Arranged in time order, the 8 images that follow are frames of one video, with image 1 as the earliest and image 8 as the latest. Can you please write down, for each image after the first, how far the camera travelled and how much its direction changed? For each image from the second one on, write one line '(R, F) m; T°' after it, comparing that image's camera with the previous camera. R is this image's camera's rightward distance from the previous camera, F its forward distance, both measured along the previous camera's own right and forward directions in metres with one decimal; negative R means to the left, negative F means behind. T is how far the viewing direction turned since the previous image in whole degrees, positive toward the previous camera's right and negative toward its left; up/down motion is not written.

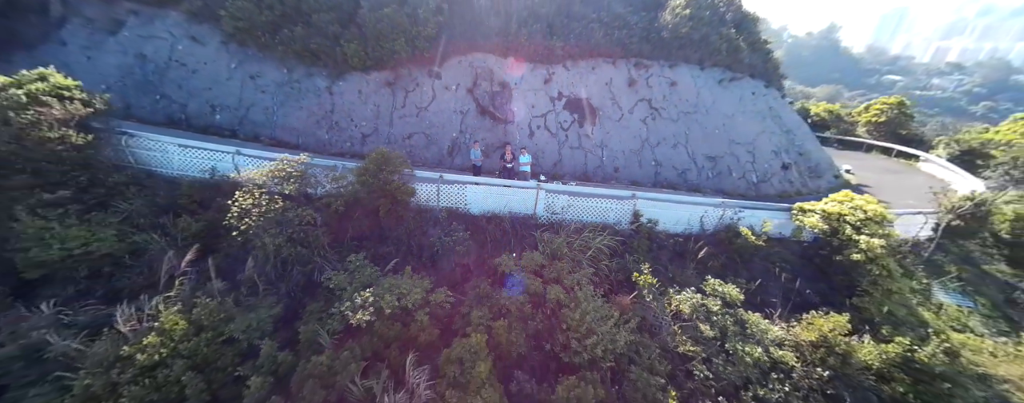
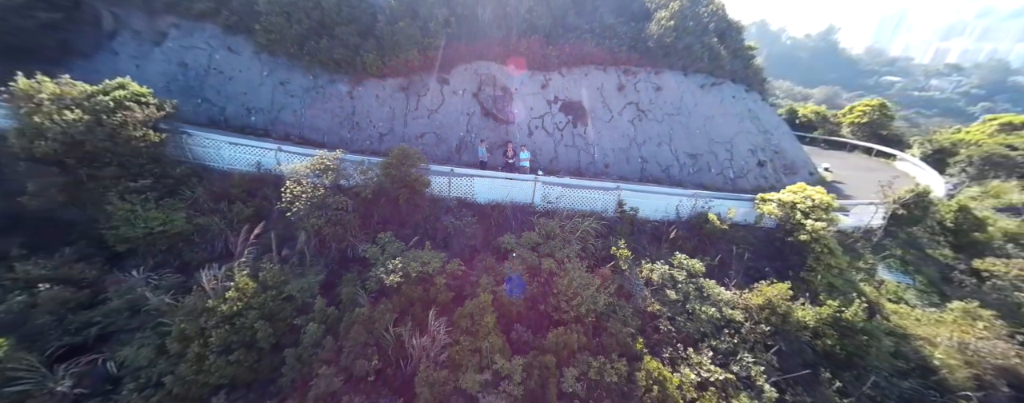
(0.0, -1.0) m; 0°
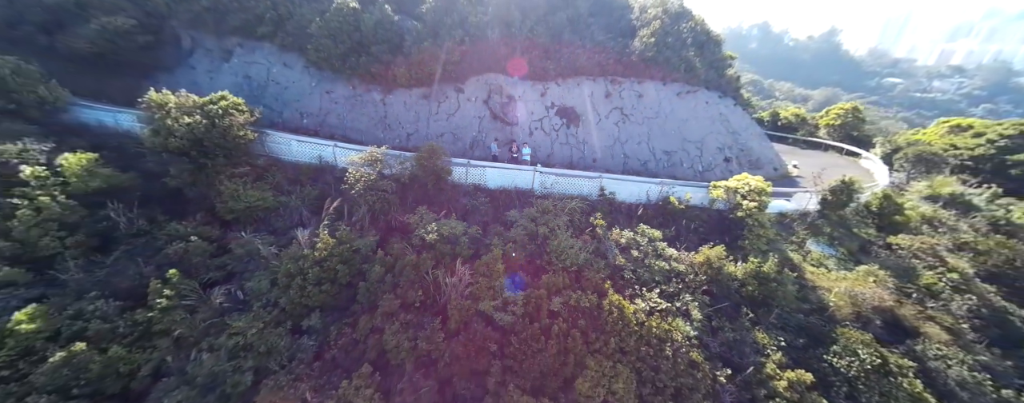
(0.0, -2.0) m; -1°
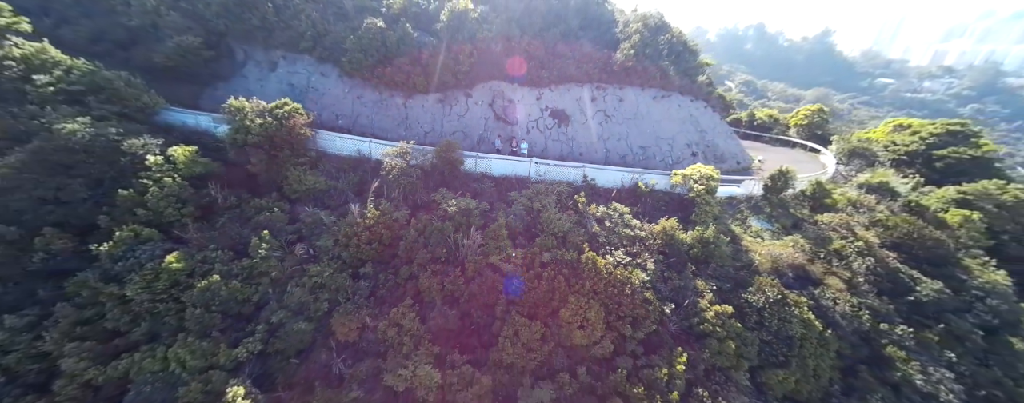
(-0.1, -2.2) m; 0°
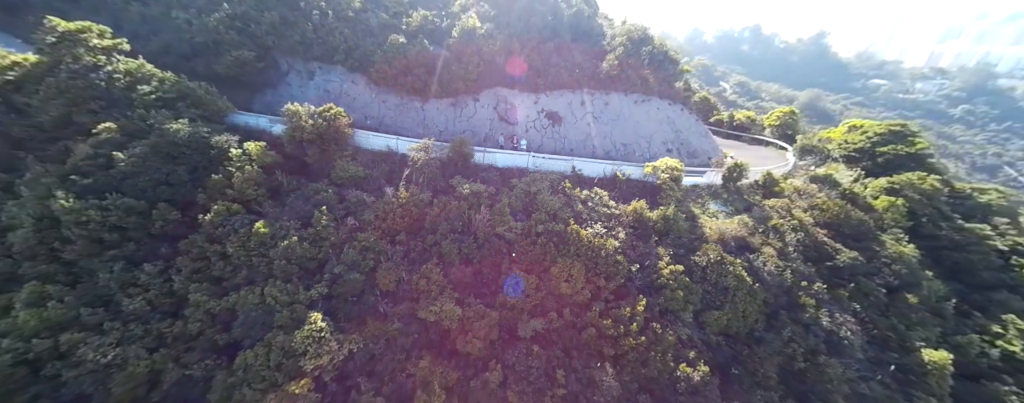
(-0.1, -2.5) m; 0°
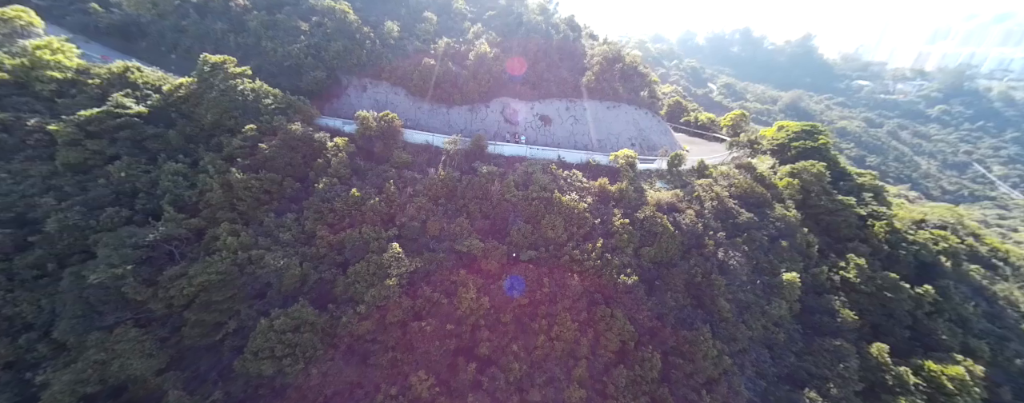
(-0.3, -5.5) m; 0°
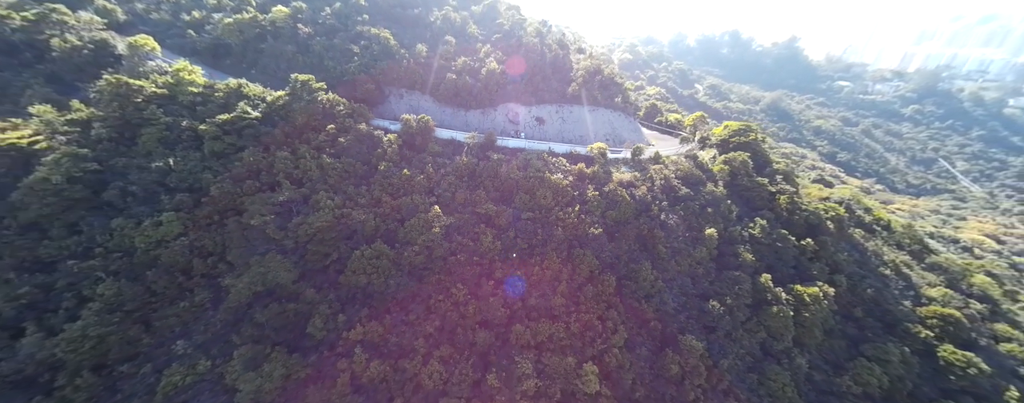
(-0.5, -6.8) m; +1°
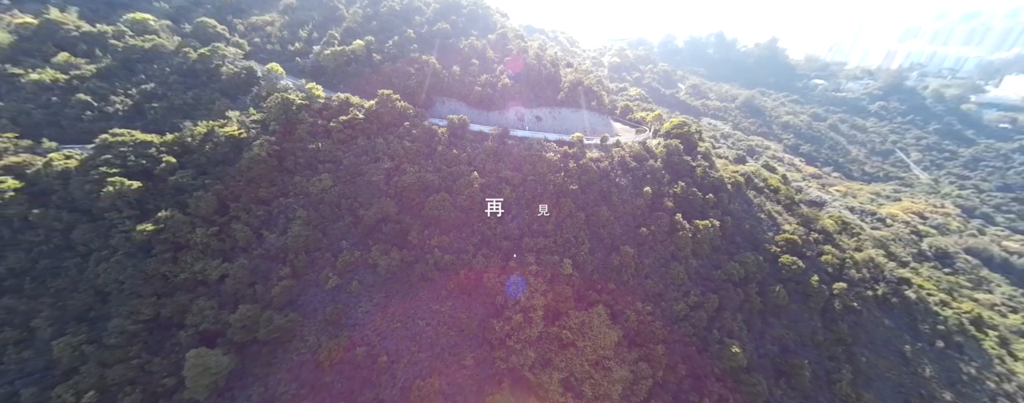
(-1.1, -13.4) m; 0°
